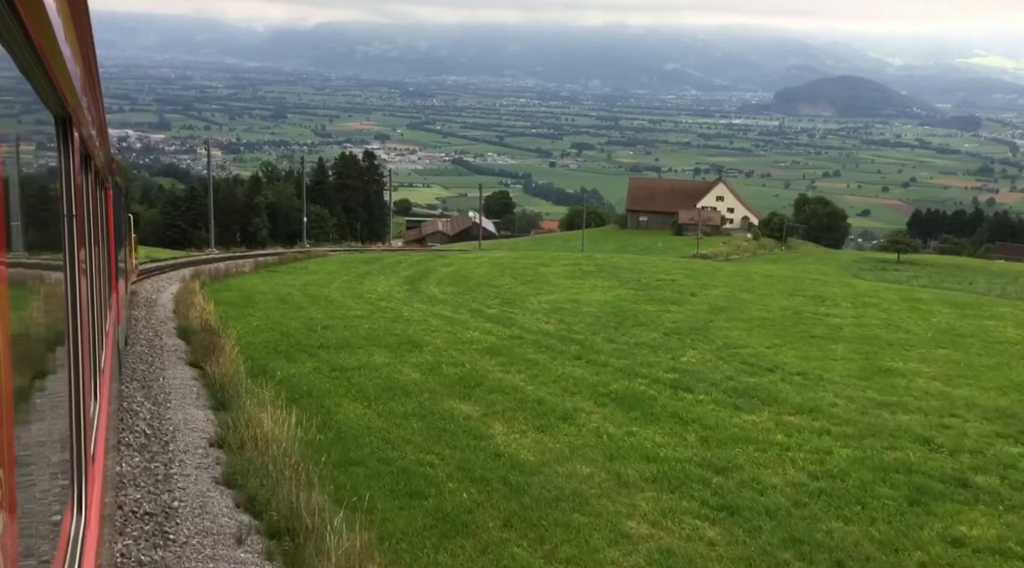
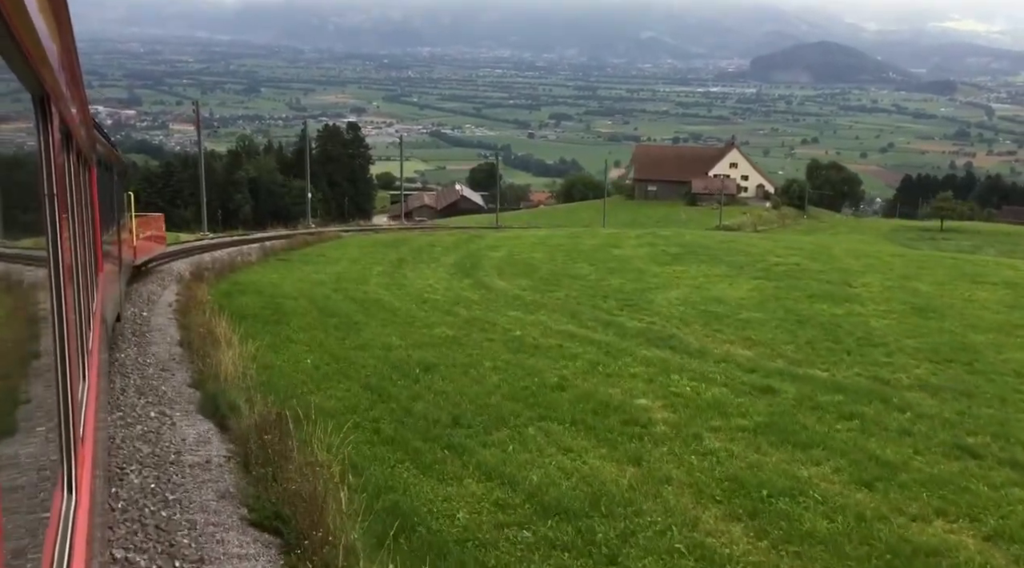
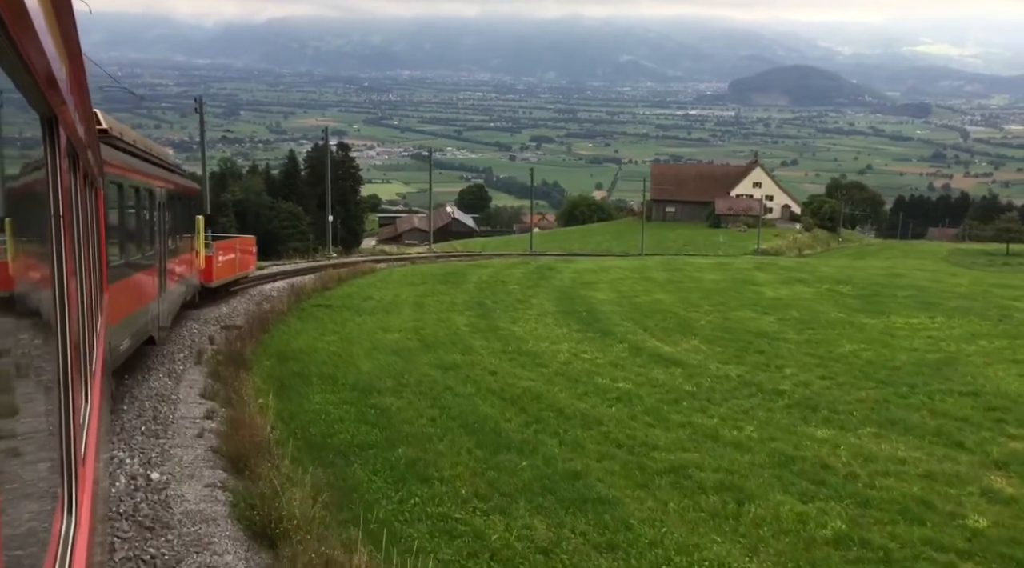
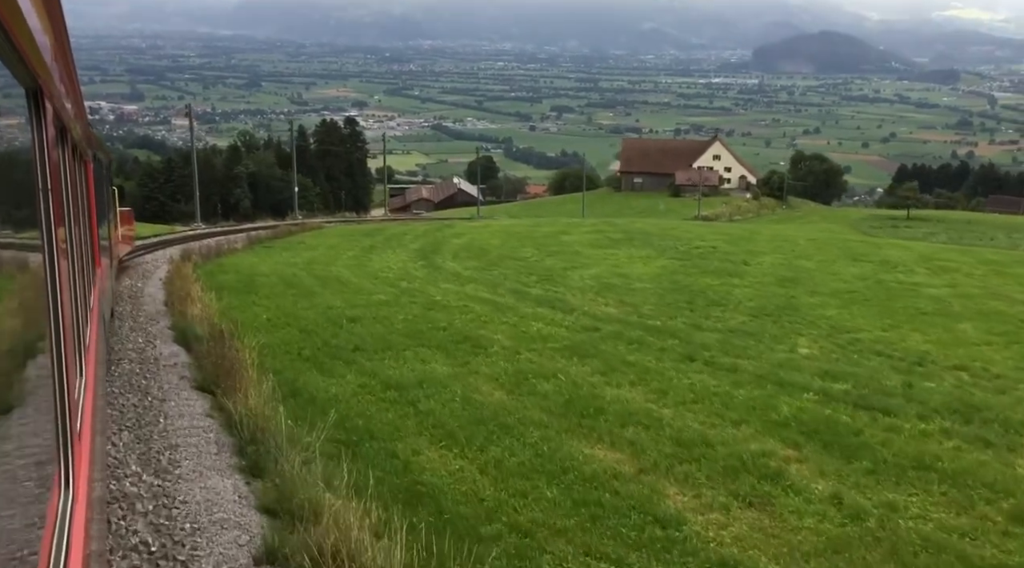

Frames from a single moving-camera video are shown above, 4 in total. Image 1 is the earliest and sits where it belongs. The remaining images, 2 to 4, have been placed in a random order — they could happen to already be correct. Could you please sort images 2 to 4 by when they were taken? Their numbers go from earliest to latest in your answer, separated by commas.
4, 2, 3
